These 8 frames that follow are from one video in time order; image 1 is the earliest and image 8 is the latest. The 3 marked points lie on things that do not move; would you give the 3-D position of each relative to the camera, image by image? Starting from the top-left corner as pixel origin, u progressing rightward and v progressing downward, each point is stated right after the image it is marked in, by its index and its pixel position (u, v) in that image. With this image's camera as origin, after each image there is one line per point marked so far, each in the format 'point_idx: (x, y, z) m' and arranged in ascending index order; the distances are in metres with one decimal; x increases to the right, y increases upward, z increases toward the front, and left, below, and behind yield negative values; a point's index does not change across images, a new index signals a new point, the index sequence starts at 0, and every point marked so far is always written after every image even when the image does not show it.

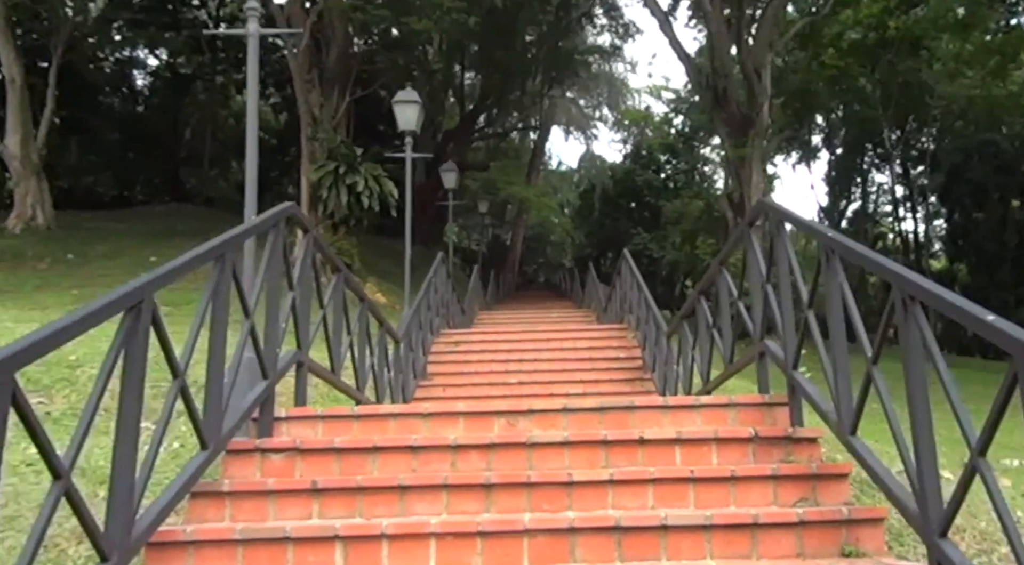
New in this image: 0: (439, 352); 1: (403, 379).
0: (-0.9, -0.7, +9.4) m
1: (-1.0, -0.9, +7.3) m
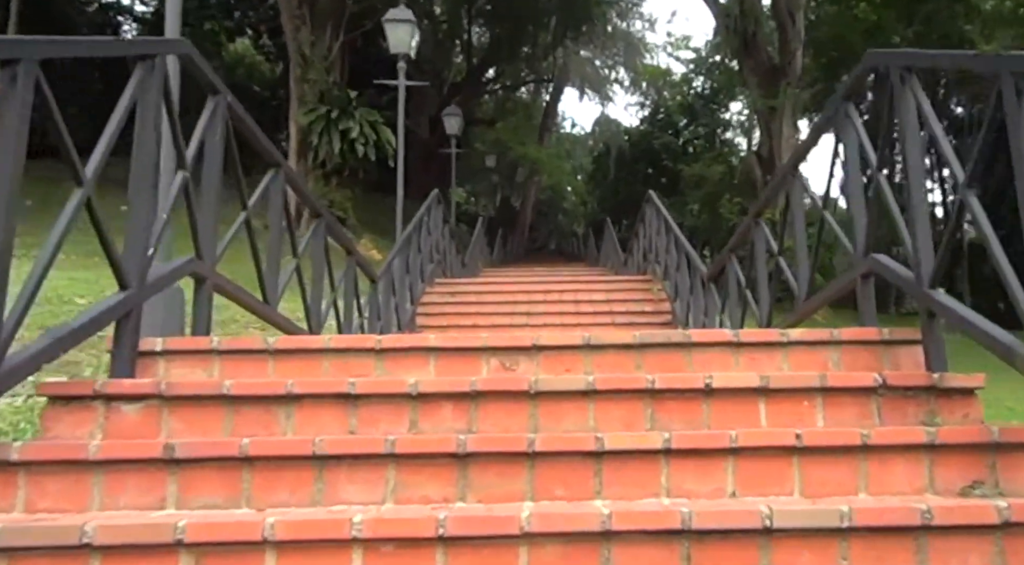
0: (-0.8, -0.2, +8.2) m
1: (-1.0, -0.4, +6.2) m
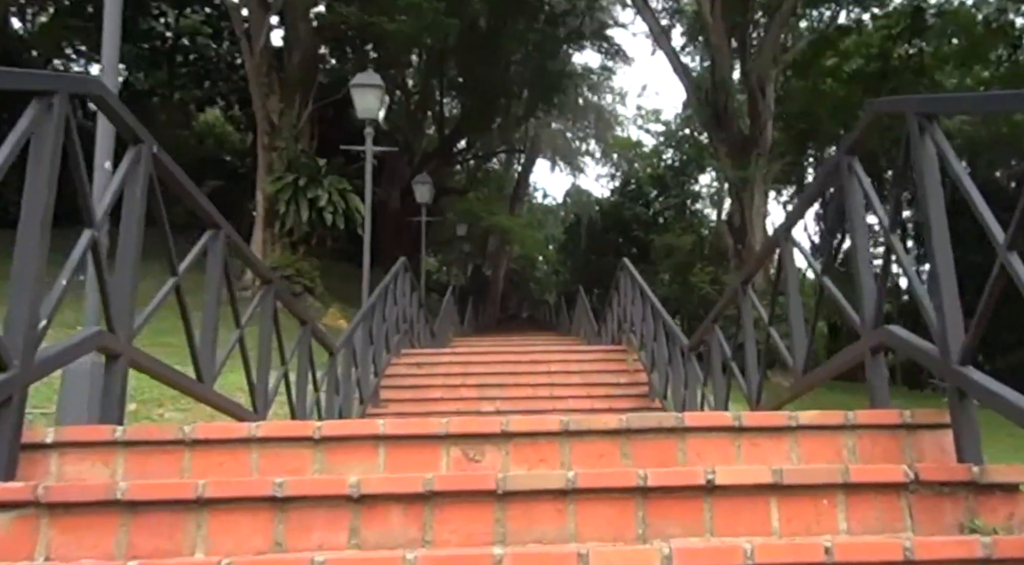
0: (-1.1, -0.9, +7.8) m
1: (-1.2, -0.9, +5.7) m
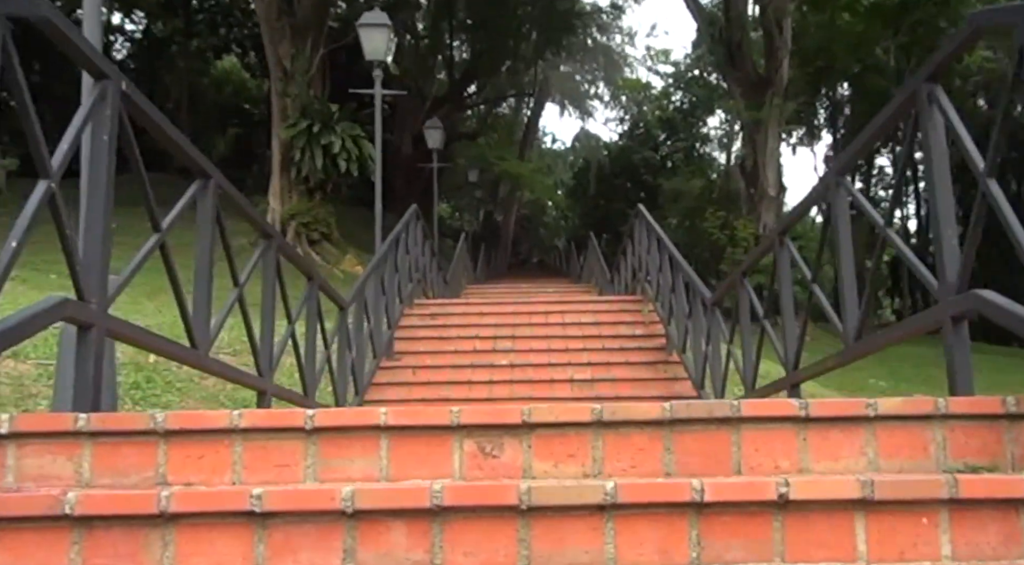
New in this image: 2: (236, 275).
0: (-1.0, -0.4, +7.5) m
1: (-1.1, -0.5, +5.5) m
2: (-1.1, 0.0, +3.2) m
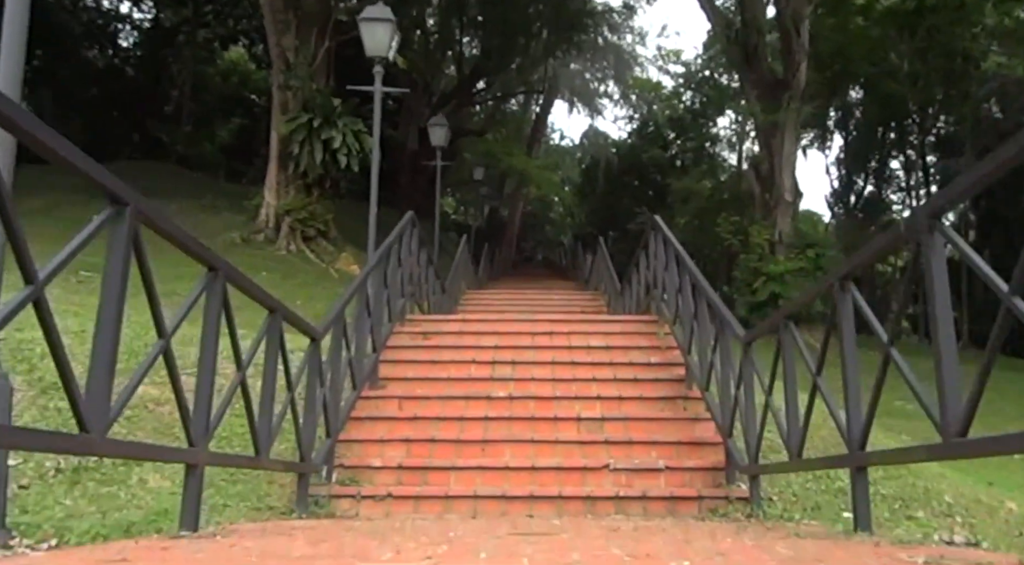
0: (-1.0, -0.5, +6.8) m
1: (-1.1, -0.7, +4.8) m
2: (-1.1, -0.1, +2.5) m
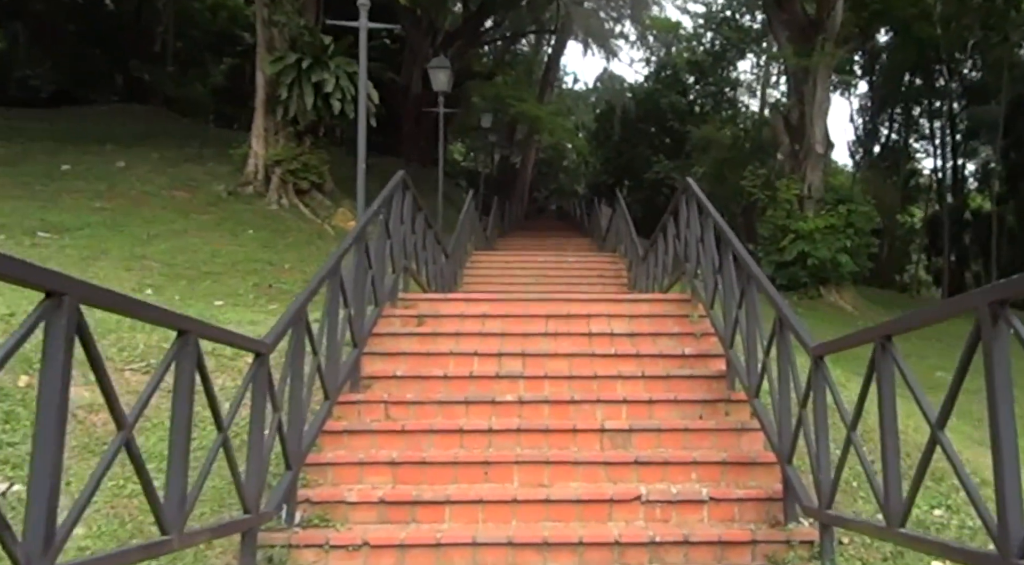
0: (-0.9, -0.3, +5.8) m
1: (-1.1, -0.6, +3.8) m
2: (-1.1, -0.2, +1.6) m
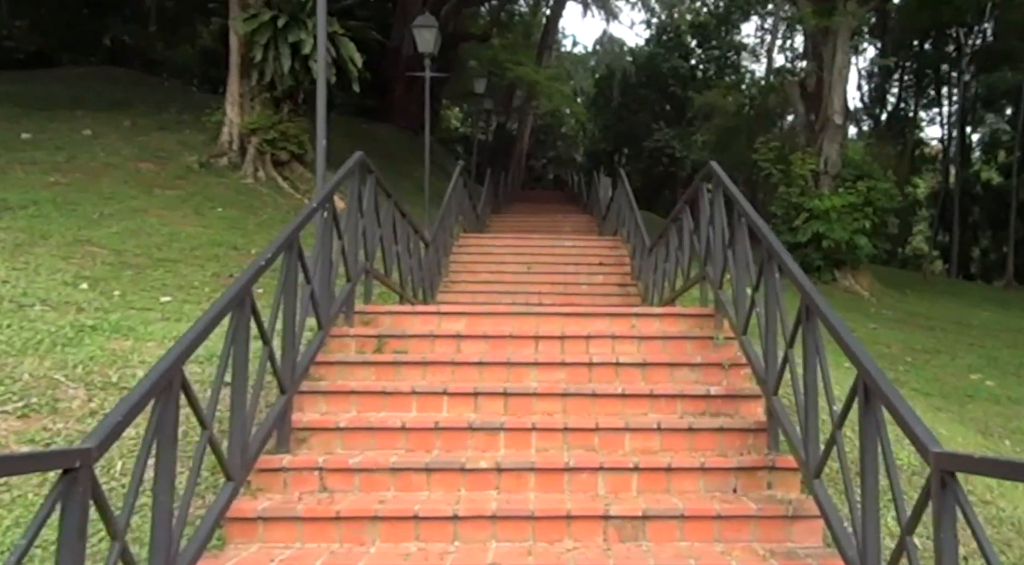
0: (-1.0, -0.4, +4.7) m
1: (-1.2, -0.8, +2.7) m
2: (-1.2, -0.5, +0.4) m
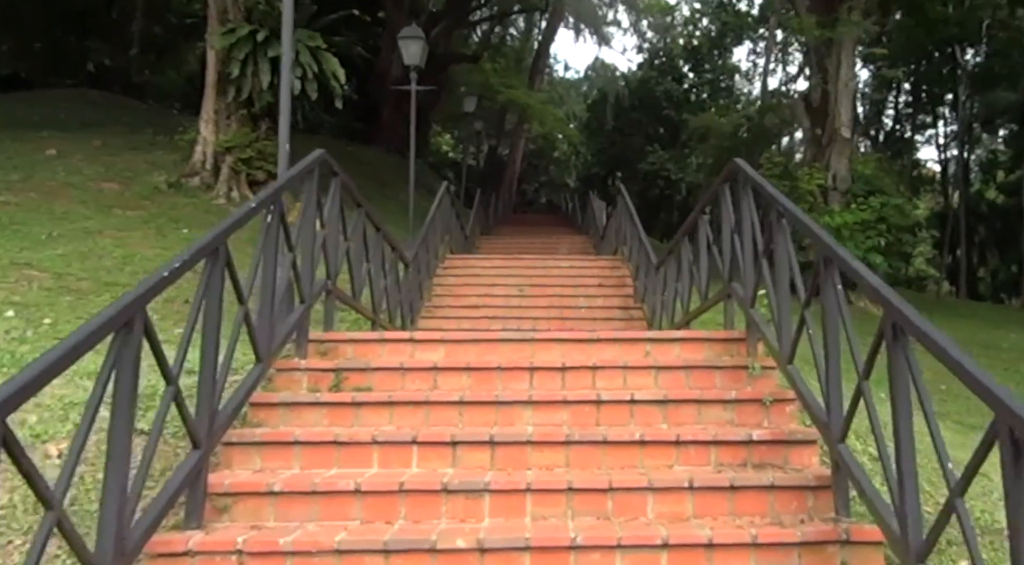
0: (-1.1, -0.5, +3.7) m
1: (-1.2, -0.8, +1.7) m
2: (-1.3, -0.5, -0.5) m
